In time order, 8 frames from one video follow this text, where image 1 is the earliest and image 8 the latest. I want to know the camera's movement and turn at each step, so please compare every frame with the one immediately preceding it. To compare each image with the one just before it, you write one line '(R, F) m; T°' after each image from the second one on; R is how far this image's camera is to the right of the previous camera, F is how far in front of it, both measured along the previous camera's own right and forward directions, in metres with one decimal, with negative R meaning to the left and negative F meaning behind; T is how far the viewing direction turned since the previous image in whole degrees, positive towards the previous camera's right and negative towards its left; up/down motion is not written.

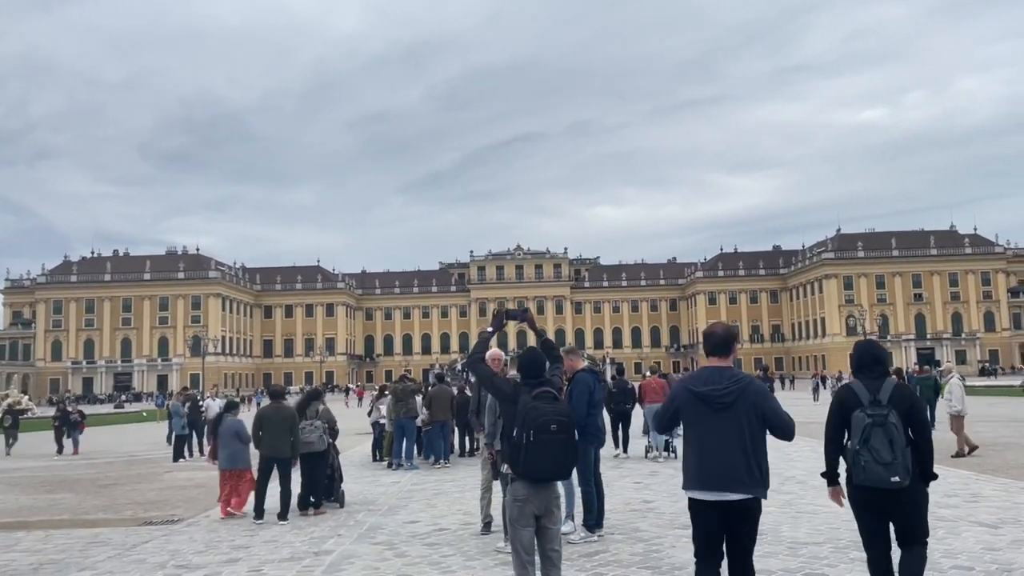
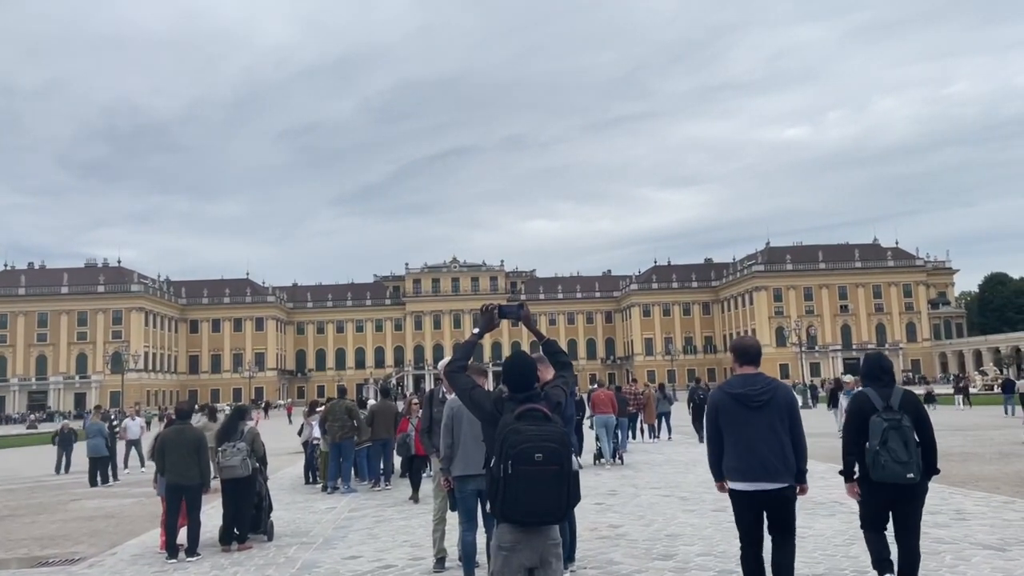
(-0.2, +1.0) m; +5°
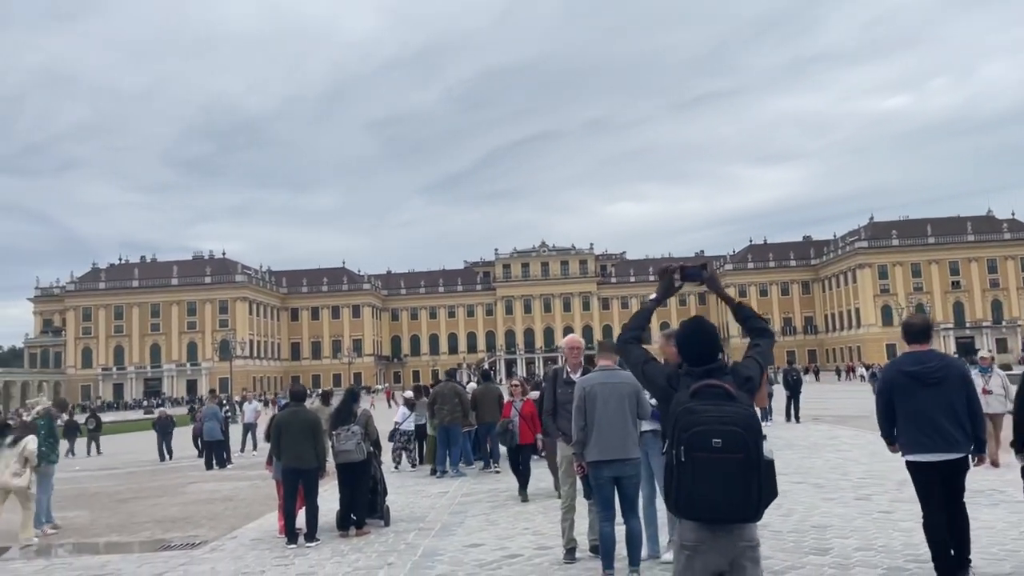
(-0.3, +0.5) m; -6°
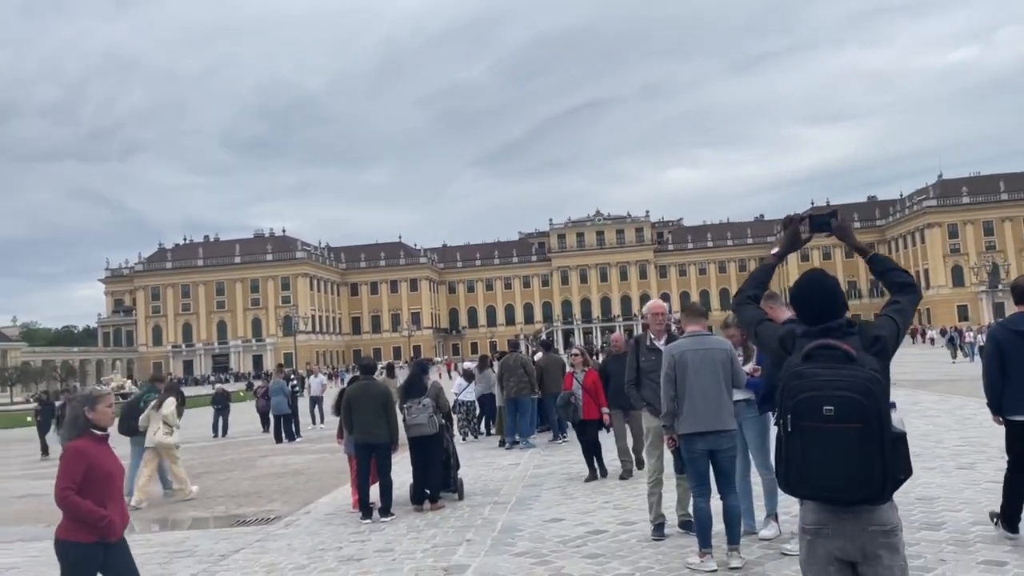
(-0.2, +0.4) m; -4°
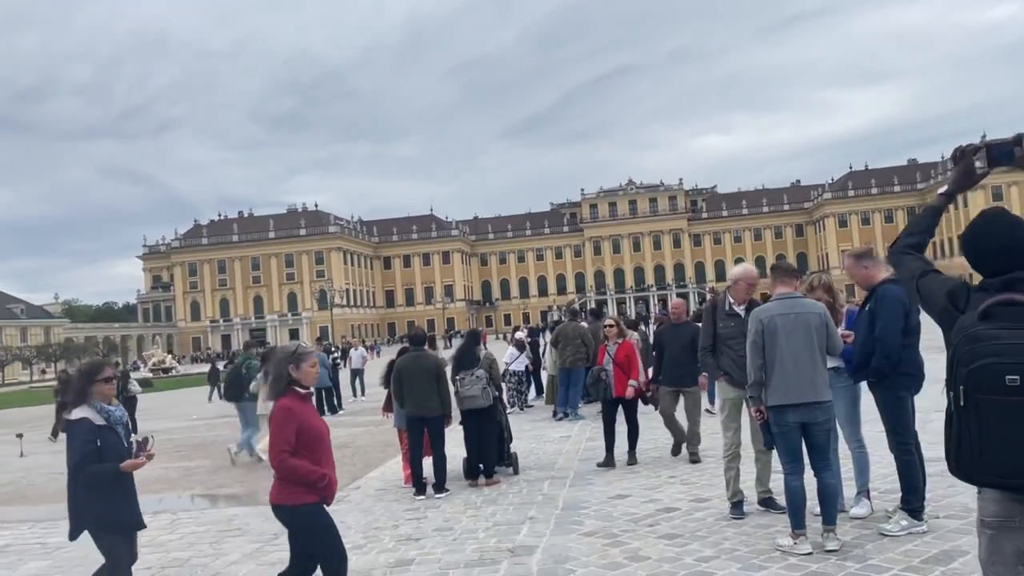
(-0.2, +0.4) m; -2°
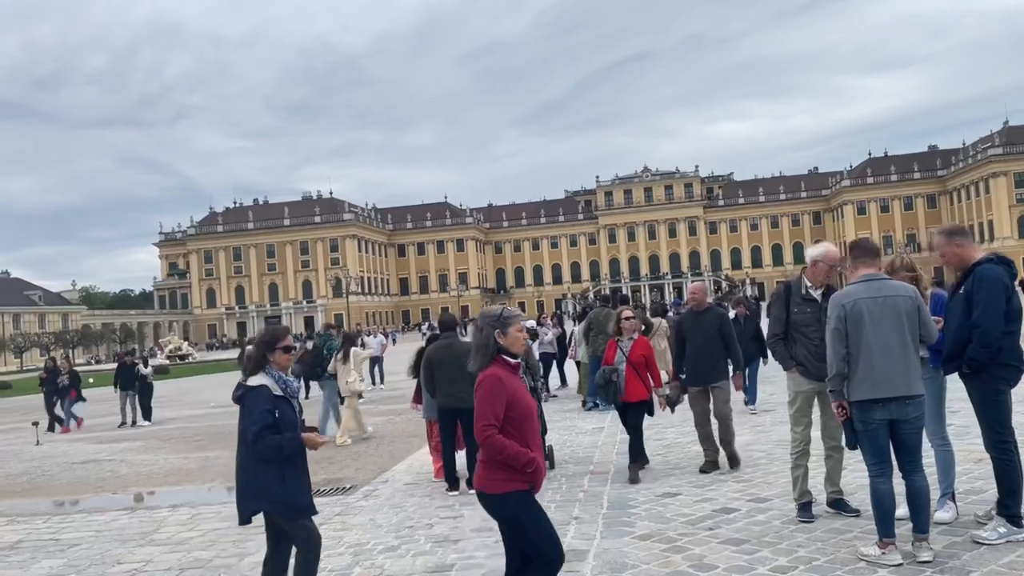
(-0.2, +0.5) m; -1°
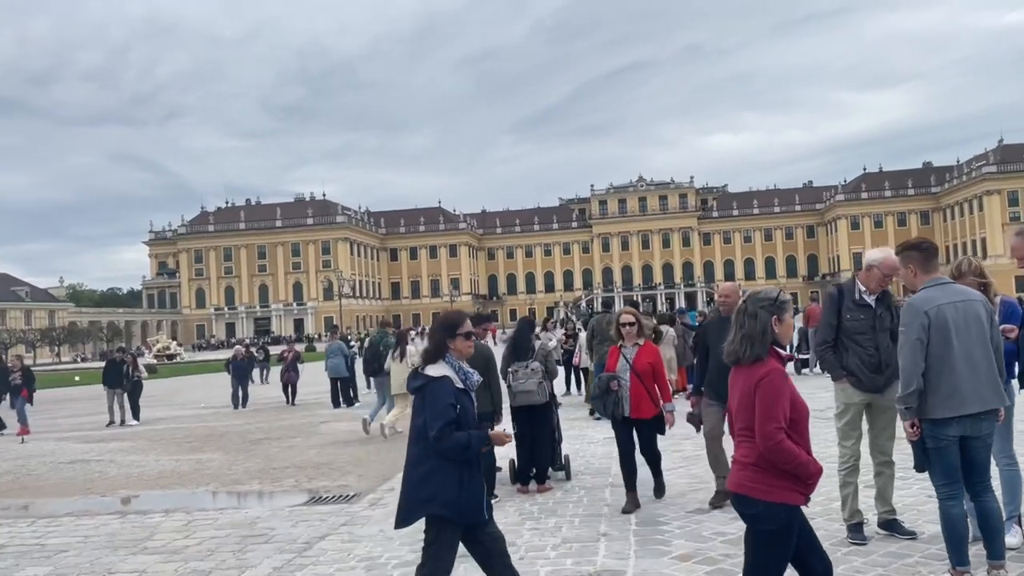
(-0.3, +0.4) m; +1°
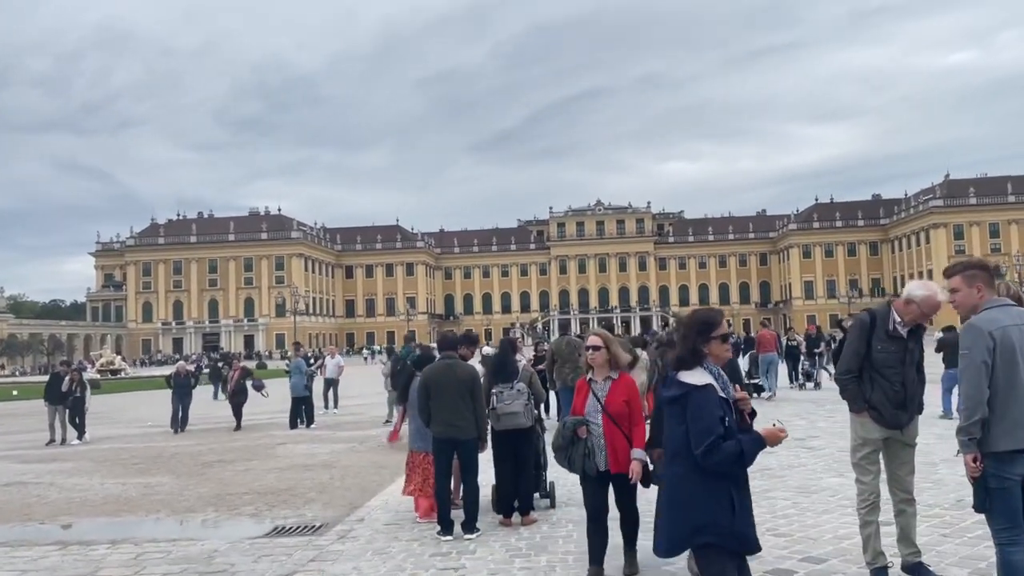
(-0.3, +0.5) m; +3°
